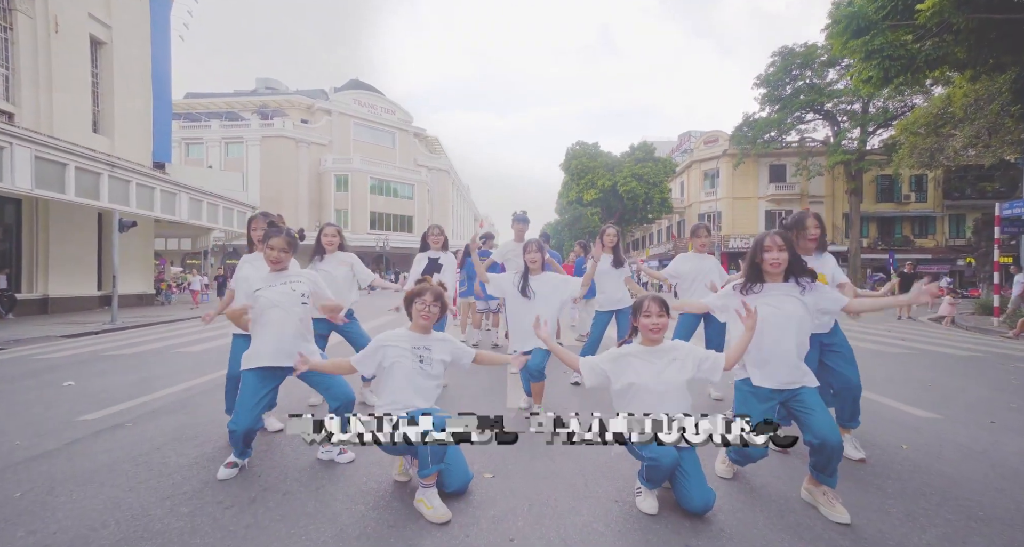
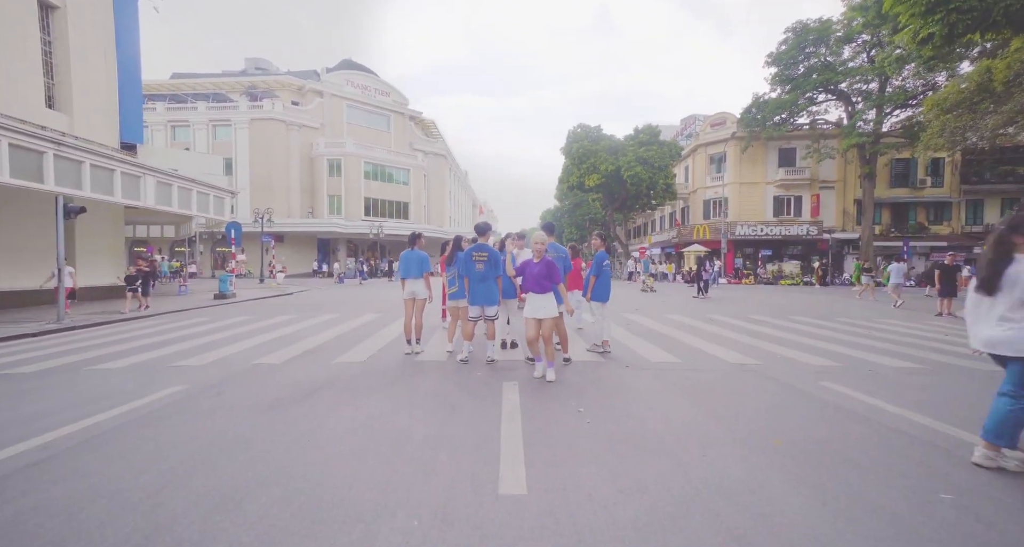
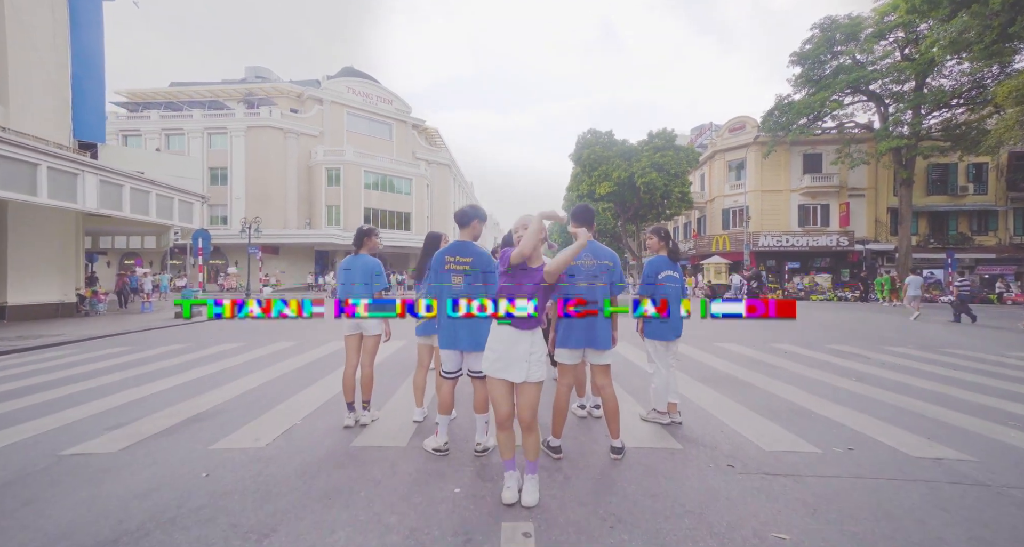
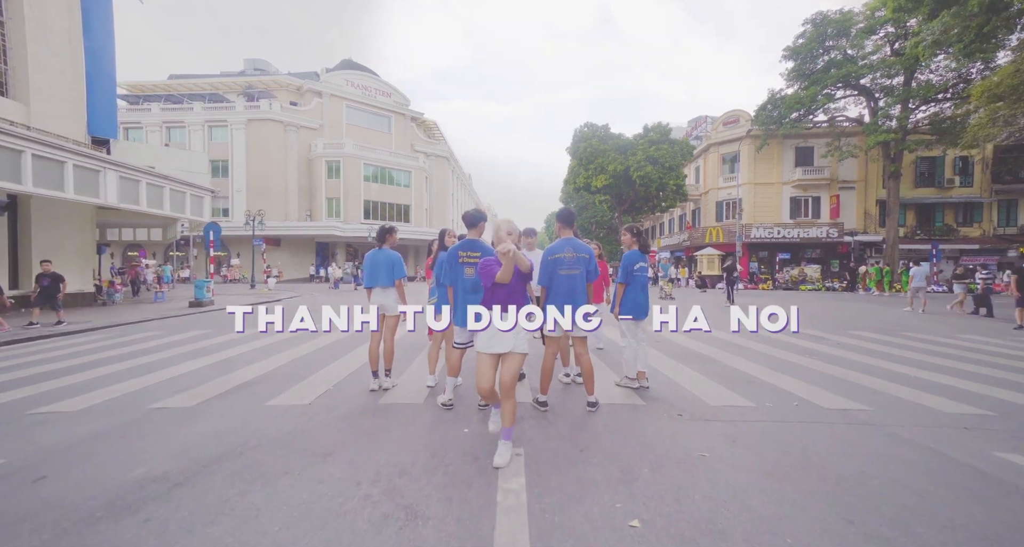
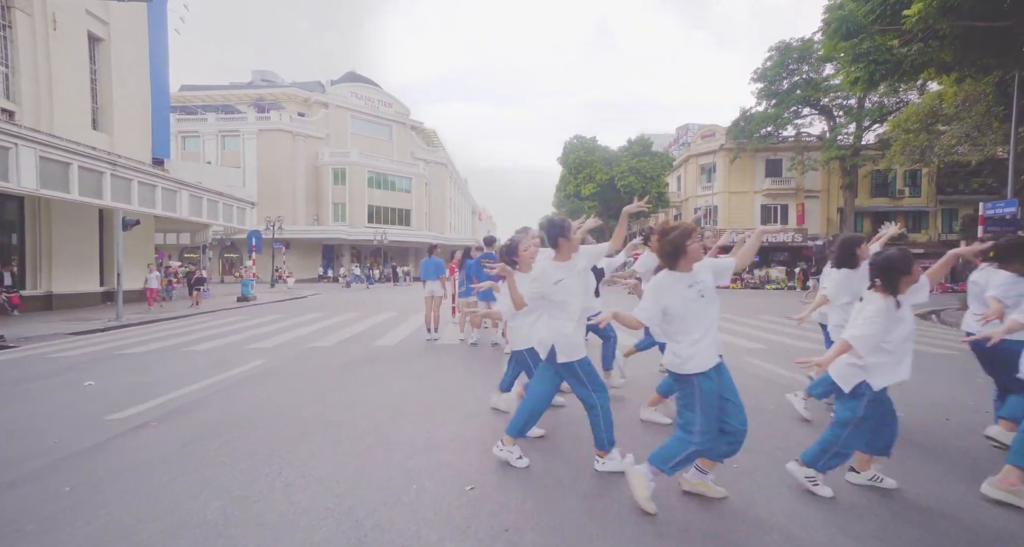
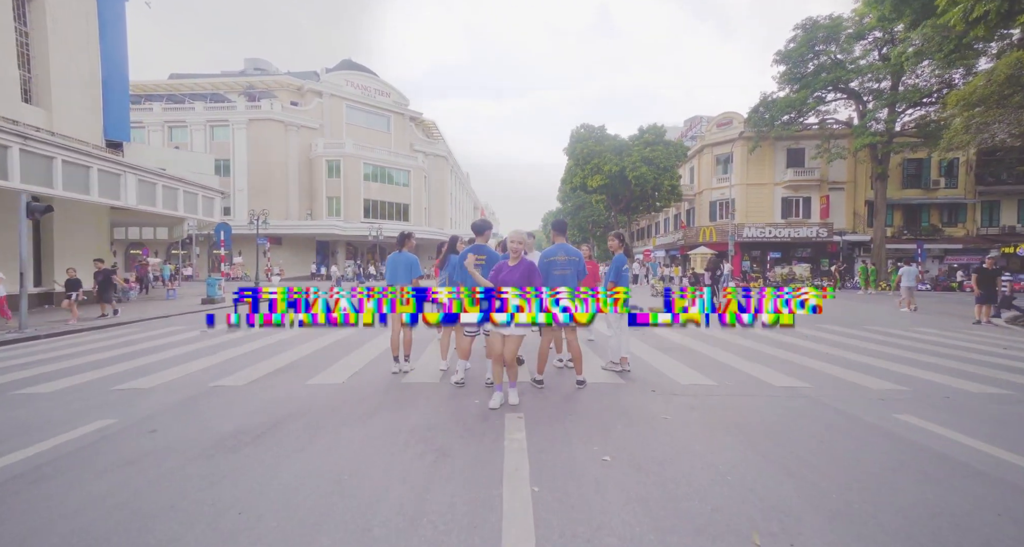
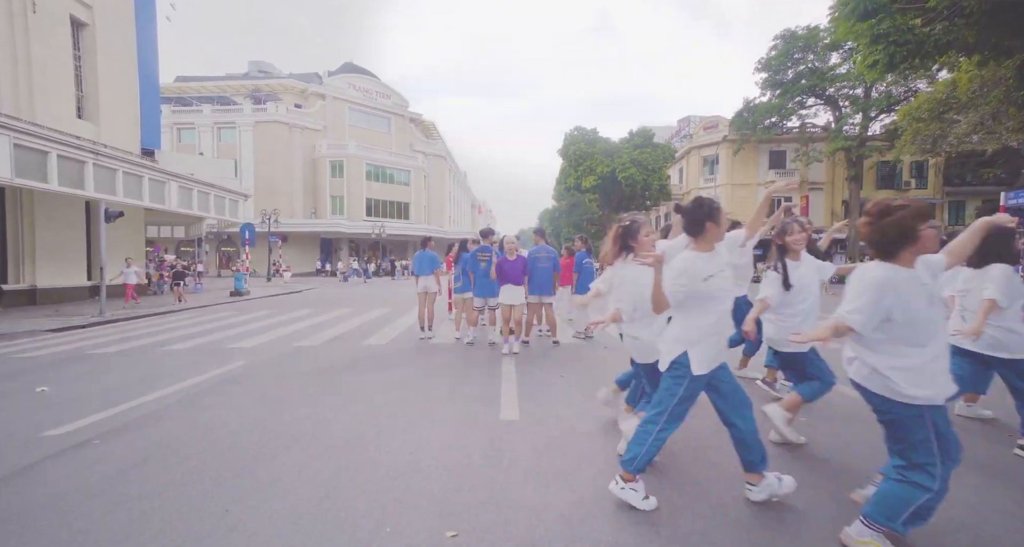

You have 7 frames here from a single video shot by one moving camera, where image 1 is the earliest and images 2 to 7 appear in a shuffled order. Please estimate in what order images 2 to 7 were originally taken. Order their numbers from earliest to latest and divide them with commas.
5, 7, 2, 6, 4, 3
